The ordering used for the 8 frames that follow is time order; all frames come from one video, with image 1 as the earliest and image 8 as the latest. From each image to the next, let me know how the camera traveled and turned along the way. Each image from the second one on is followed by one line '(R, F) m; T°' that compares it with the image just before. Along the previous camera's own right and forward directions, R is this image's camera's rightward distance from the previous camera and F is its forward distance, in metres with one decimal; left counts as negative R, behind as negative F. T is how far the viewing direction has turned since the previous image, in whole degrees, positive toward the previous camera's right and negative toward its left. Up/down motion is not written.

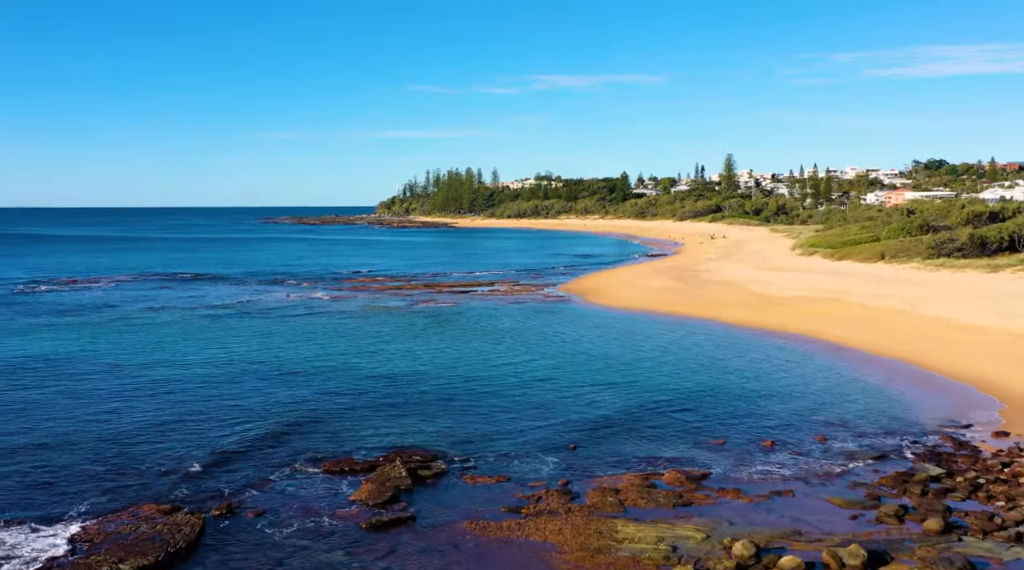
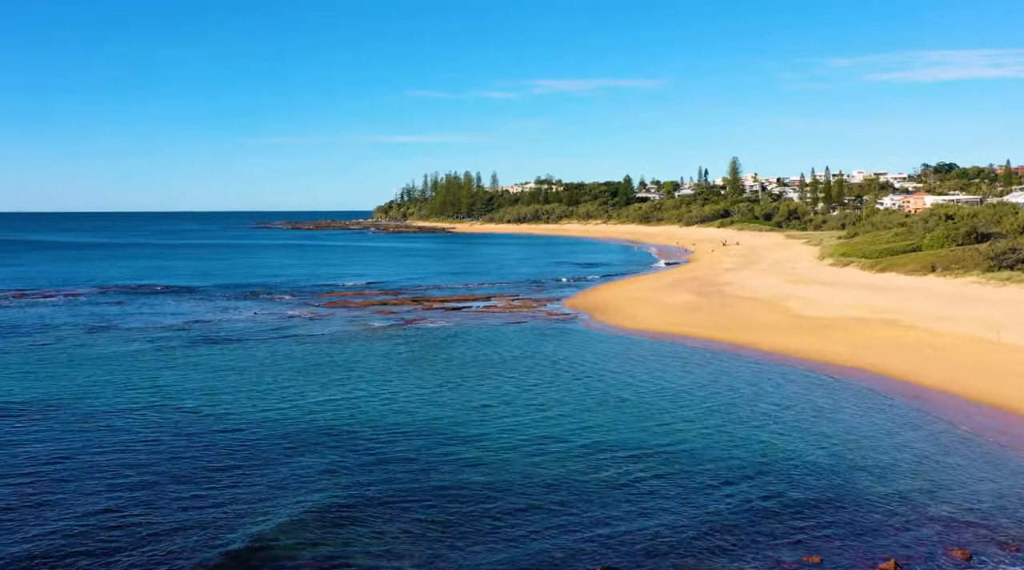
(0.0, +5.6) m; 0°
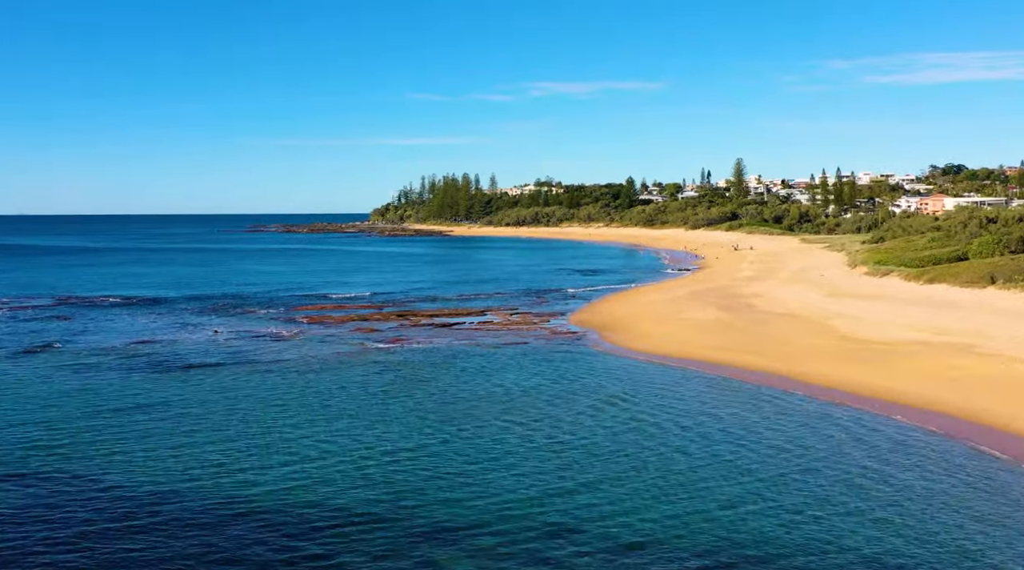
(0.0, +5.2) m; 0°
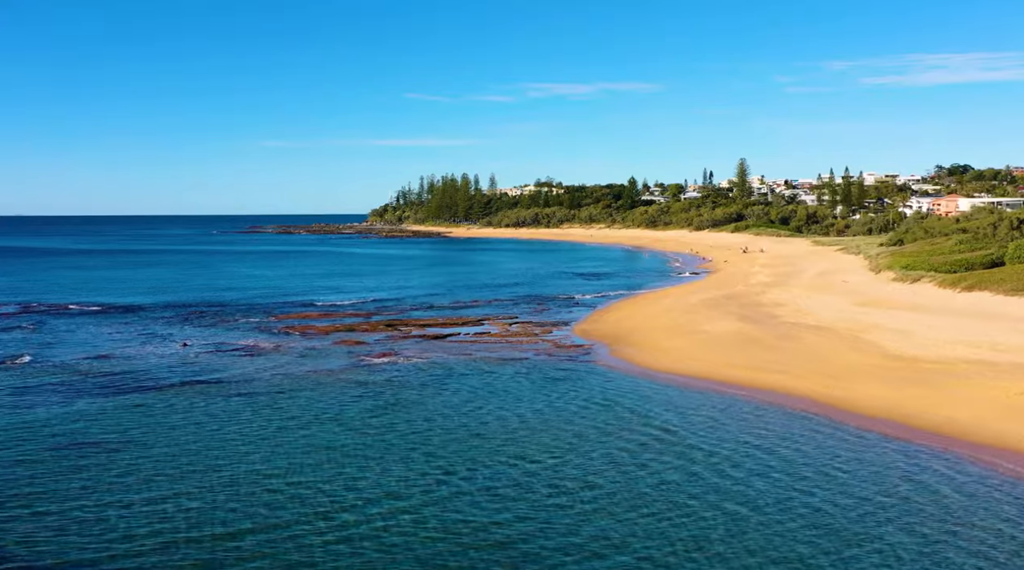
(0.0, +3.3) m; 0°
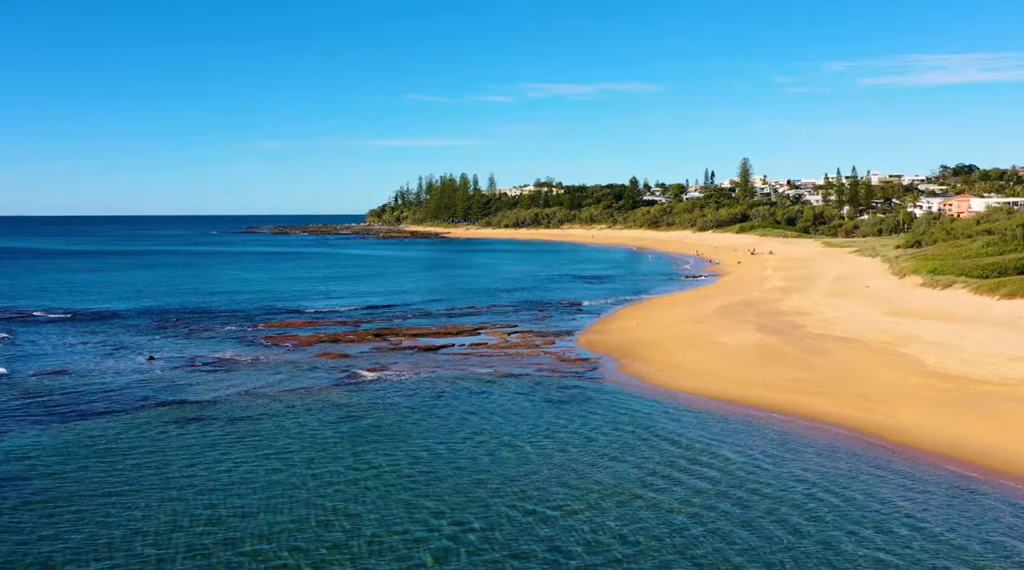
(0.0, +2.9) m; 0°
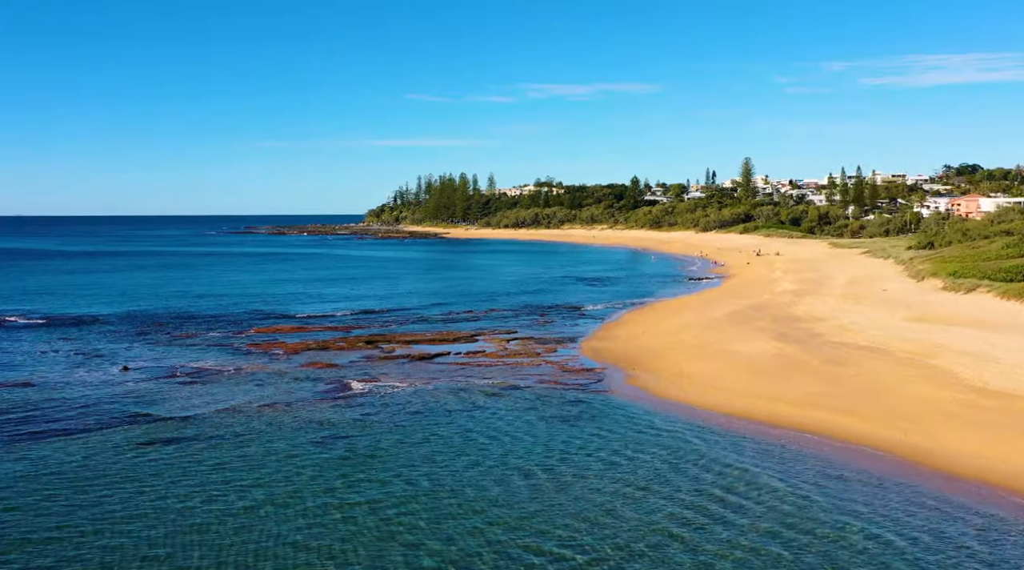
(0.0, +1.9) m; 0°
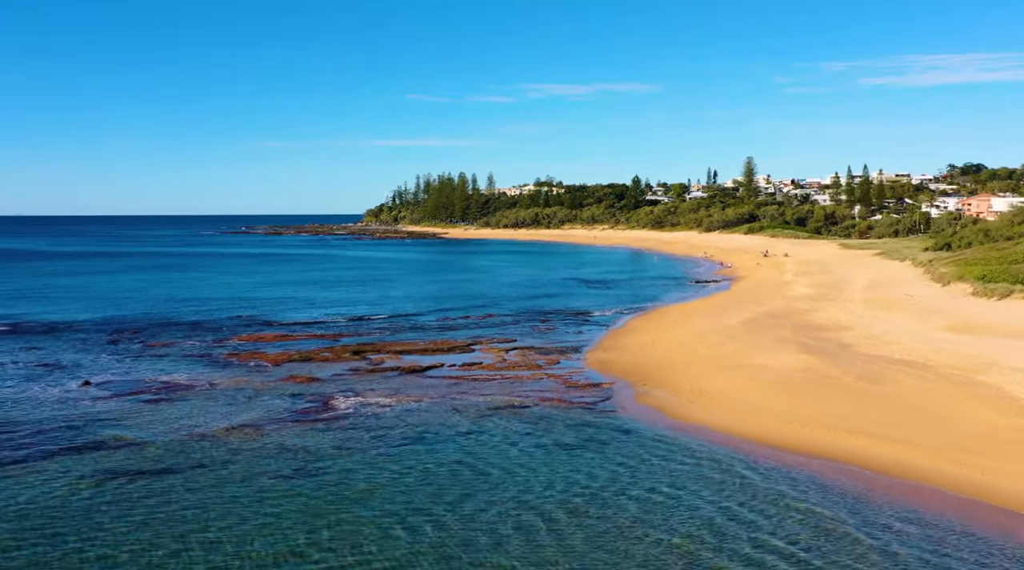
(0.0, +2.4) m; 0°
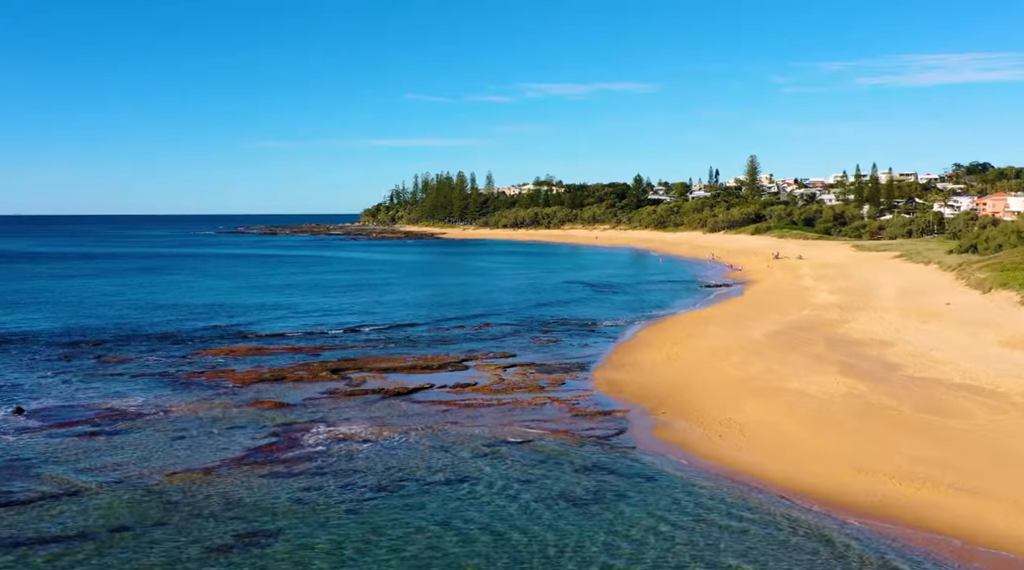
(0.0, +3.3) m; 0°
